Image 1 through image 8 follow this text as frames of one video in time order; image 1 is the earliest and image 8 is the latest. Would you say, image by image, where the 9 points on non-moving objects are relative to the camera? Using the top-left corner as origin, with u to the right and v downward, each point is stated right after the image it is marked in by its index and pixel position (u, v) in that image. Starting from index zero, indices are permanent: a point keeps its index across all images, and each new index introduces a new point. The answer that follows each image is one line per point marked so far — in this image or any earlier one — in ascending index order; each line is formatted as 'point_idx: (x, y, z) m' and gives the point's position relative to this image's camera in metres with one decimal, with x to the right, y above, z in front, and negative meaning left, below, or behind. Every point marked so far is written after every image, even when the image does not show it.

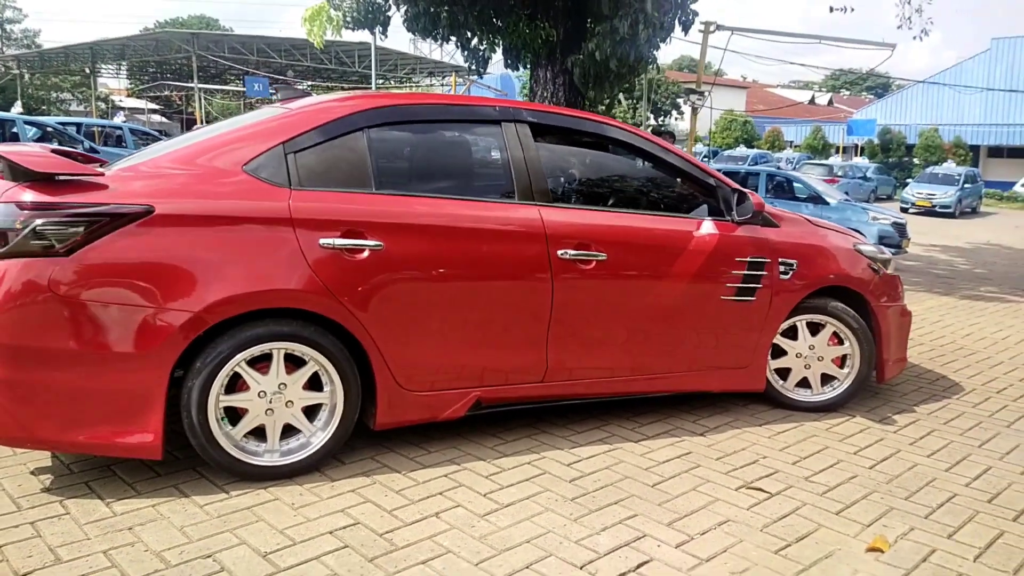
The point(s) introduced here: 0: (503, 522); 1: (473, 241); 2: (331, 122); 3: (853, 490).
0: (0.0, -0.9, +3.1) m
1: (-0.2, +0.2, +3.6) m
2: (-0.8, +0.8, +3.6) m
3: (+1.6, -1.0, +3.7) m
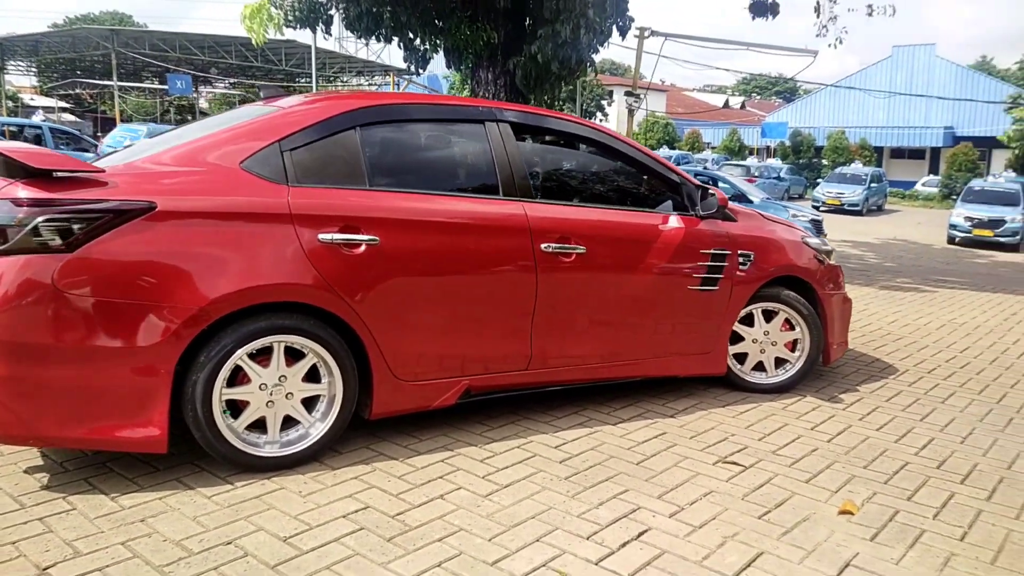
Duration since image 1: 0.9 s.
0: (0.0, -0.9, +3.3) m
1: (-0.2, +0.3, +3.8) m
2: (-0.9, +0.8, +3.7) m
3: (+1.6, -0.9, +4.0) m
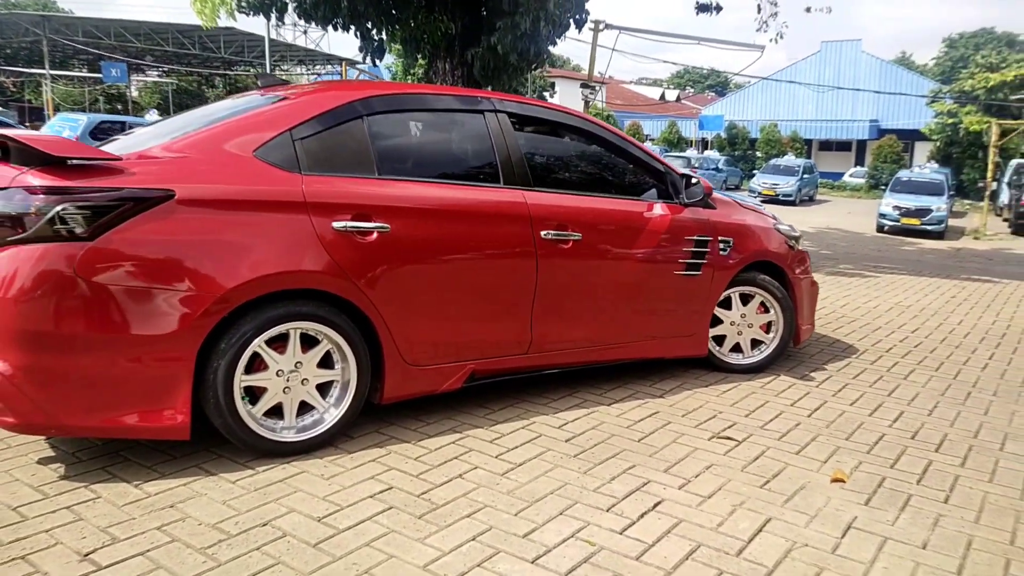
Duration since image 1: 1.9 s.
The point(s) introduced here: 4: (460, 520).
0: (0.0, -0.8, +3.4) m
1: (-0.2, +0.3, +3.9) m
2: (-0.9, +0.8, +3.7) m
3: (+1.6, -0.8, +4.3) m
4: (-0.2, -0.9, +3.0) m
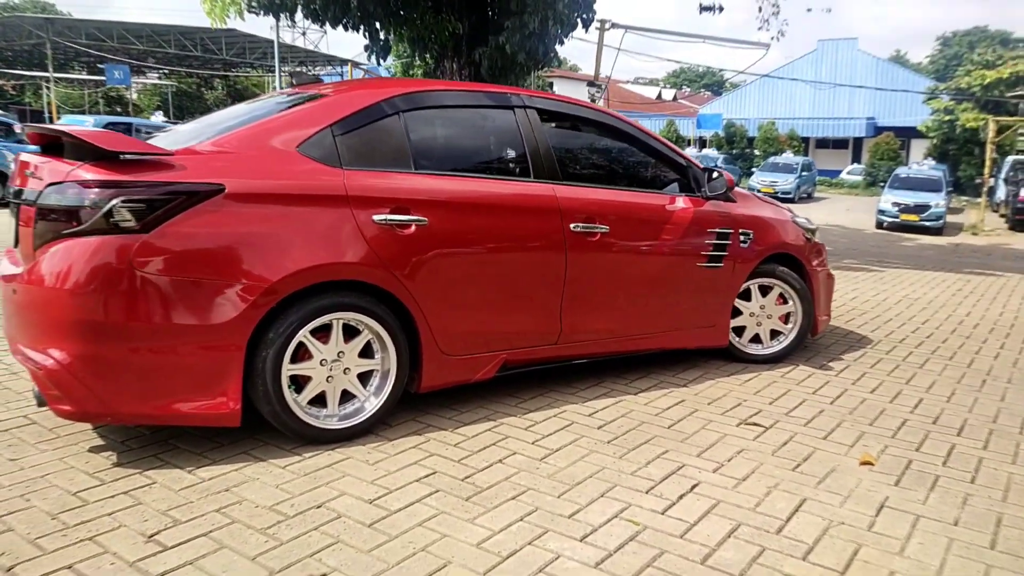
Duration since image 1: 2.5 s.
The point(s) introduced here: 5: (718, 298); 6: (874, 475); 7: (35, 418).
0: (+0.2, -0.8, +3.5) m
1: (0.0, +0.4, +3.9) m
2: (-0.7, +0.9, +3.8) m
3: (+1.8, -0.7, +4.3) m
4: (0.0, -0.8, +3.1) m
5: (+1.4, -0.1, +5.1) m
6: (+1.7, -0.9, +3.6) m
7: (-2.2, -0.6, +3.6) m
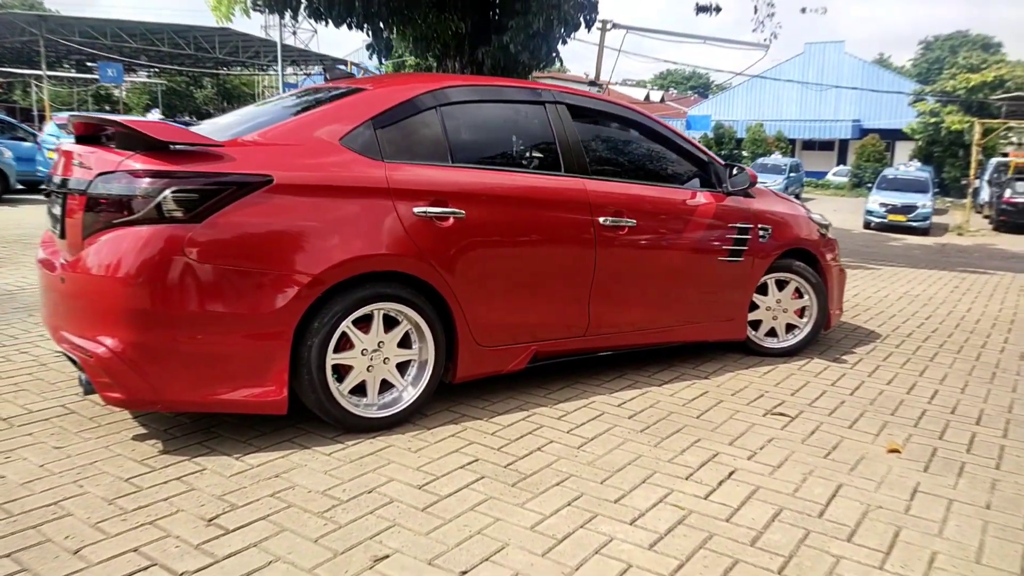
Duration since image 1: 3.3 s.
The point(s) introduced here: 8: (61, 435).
0: (+0.4, -0.7, +3.5) m
1: (+0.1, +0.4, +4.0) m
2: (-0.5, +0.9, +3.8) m
3: (+1.9, -0.7, +4.4) m
4: (+0.2, -0.8, +3.1) m
5: (+1.5, 0.0, +5.2) m
6: (+1.8, -0.8, +3.6) m
7: (-2.1, -0.6, +3.6) m
8: (-1.9, -0.6, +3.3) m
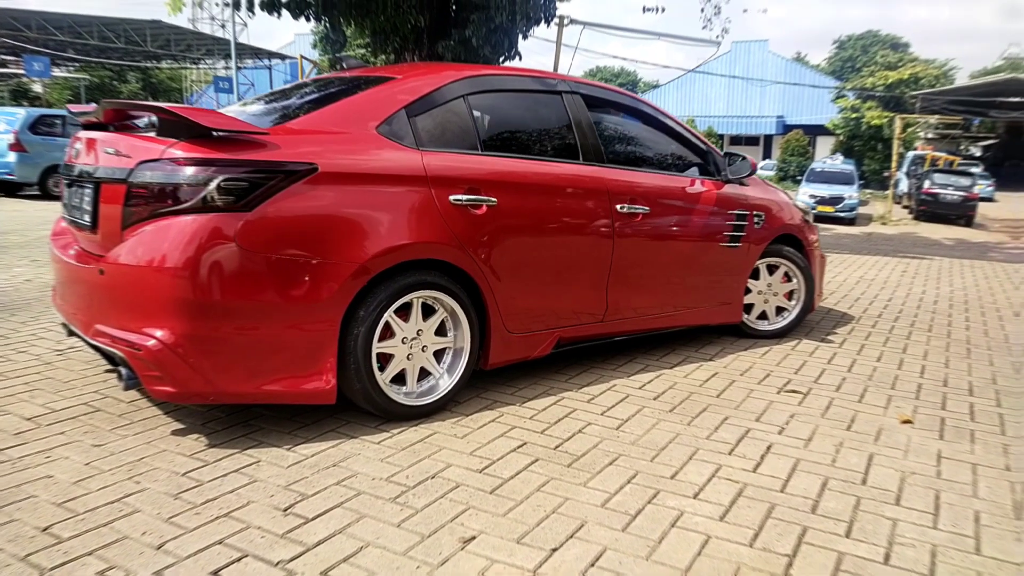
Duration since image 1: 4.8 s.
0: (+0.6, -0.7, +3.6) m
1: (+0.2, +0.5, +4.0) m
2: (-0.4, +1.0, +3.8) m
3: (+2.0, -0.6, +4.6) m
4: (+0.4, -0.7, +3.2) m
5: (+1.5, +0.1, +5.3) m
6: (+2.0, -0.7, +3.8) m
7: (-1.9, -0.5, +3.5) m
8: (-1.7, -0.6, +3.2) m
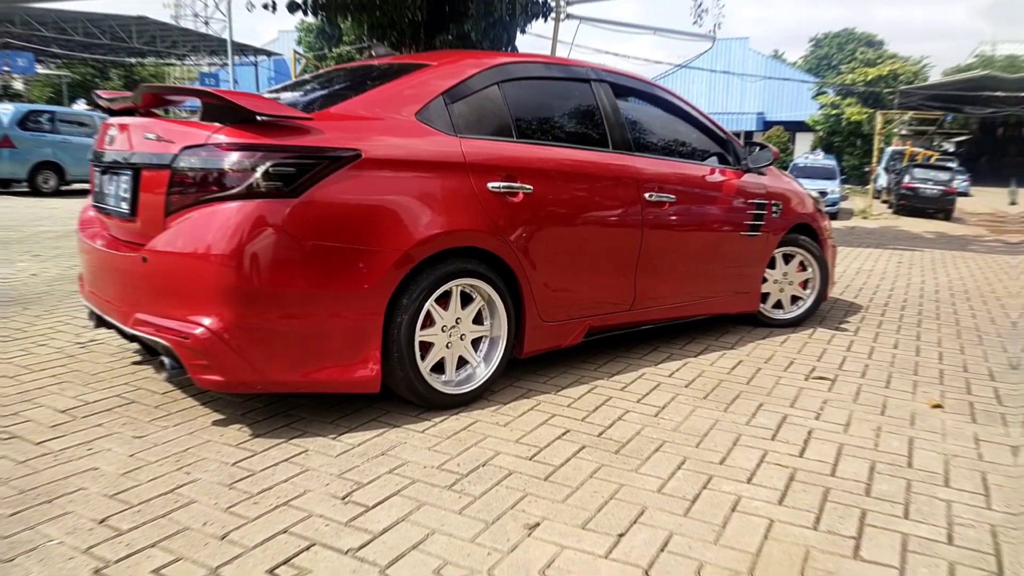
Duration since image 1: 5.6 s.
0: (+0.8, -0.6, +3.6) m
1: (+0.4, +0.5, +4.0) m
2: (-0.2, +1.0, +3.8) m
3: (+2.2, -0.5, +4.7) m
4: (+0.6, -0.7, +3.2) m
5: (+1.7, +0.2, +5.3) m
6: (+2.2, -0.6, +3.9) m
7: (-1.7, -0.5, +3.4) m
8: (-1.5, -0.6, +3.1) m
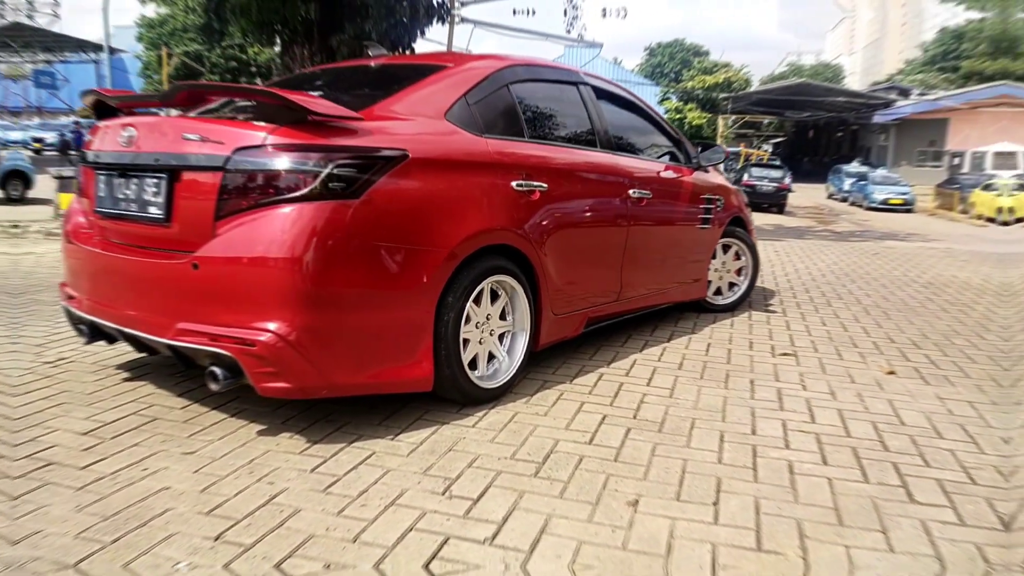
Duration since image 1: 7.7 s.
0: (+0.9, -0.5, +3.8) m
1: (+0.4, +0.6, +4.2) m
2: (-0.2, +1.1, +3.8) m
3: (+2.1, -0.4, +5.2) m
4: (+0.8, -0.6, +3.4) m
5: (+1.4, +0.2, +5.7) m
6: (+2.2, -0.5, +4.4) m
7: (-1.5, -0.5, +3.2) m
8: (-1.3, -0.6, +3.0) m
